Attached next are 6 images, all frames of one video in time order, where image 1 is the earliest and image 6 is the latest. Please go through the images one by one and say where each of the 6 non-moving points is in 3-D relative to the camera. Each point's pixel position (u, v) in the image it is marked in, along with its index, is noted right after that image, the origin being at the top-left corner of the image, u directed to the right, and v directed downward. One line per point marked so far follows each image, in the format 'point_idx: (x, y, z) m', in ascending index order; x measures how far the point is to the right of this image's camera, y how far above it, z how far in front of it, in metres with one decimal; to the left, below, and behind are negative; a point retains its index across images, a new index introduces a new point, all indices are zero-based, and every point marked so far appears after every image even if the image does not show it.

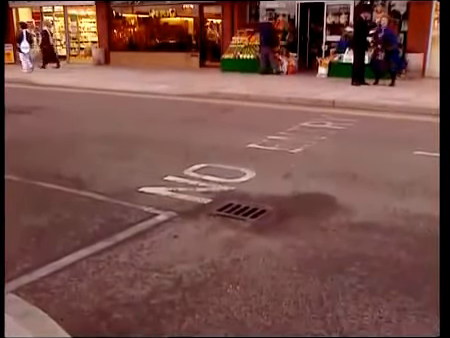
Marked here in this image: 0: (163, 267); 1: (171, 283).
0: (-0.5, -0.8, +4.2) m
1: (-0.4, -0.9, +4.0) m
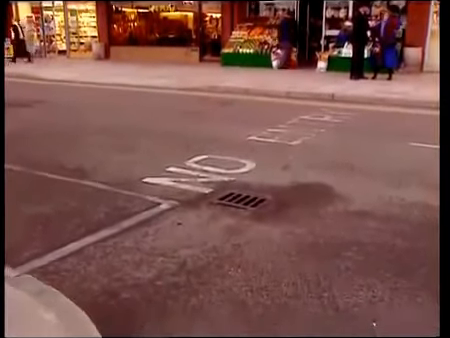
0: (-0.5, -0.7, +4.4) m
1: (-0.4, -0.8, +4.1) m
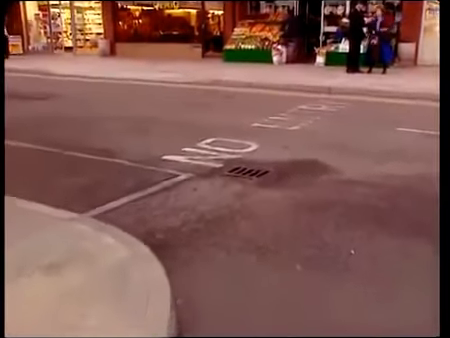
0: (-0.4, -0.4, +5.4) m
1: (-0.3, -0.5, +5.1) m
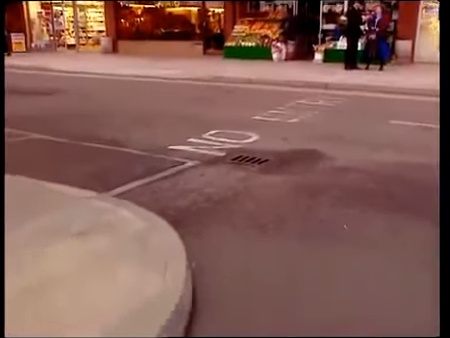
0: (-0.3, -0.2, +5.9) m
1: (-0.2, -0.3, +5.6) m
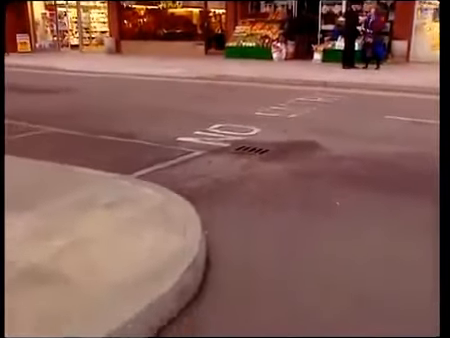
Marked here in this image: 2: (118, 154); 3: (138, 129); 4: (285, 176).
0: (-0.3, -0.1, +6.5) m
1: (-0.2, -0.2, +6.3) m
2: (-1.7, +0.2, +7.8) m
3: (-1.7, +0.8, +9.5) m
4: (+0.8, -0.1, +6.6) m
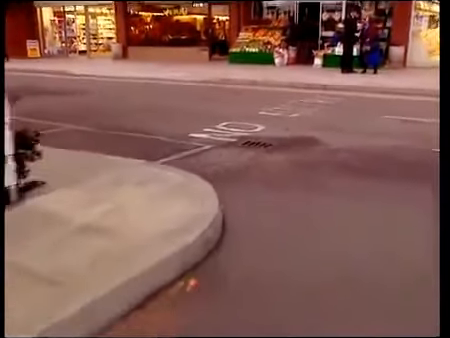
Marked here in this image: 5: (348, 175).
0: (-0.1, +0.1, +7.4) m
1: (0.0, 0.0, +7.1) m
2: (-1.5, +0.4, +8.7) m
3: (-1.5, +0.9, +10.4) m
4: (+0.9, +0.1, +7.4) m
5: (+1.7, -0.1, +6.9) m
